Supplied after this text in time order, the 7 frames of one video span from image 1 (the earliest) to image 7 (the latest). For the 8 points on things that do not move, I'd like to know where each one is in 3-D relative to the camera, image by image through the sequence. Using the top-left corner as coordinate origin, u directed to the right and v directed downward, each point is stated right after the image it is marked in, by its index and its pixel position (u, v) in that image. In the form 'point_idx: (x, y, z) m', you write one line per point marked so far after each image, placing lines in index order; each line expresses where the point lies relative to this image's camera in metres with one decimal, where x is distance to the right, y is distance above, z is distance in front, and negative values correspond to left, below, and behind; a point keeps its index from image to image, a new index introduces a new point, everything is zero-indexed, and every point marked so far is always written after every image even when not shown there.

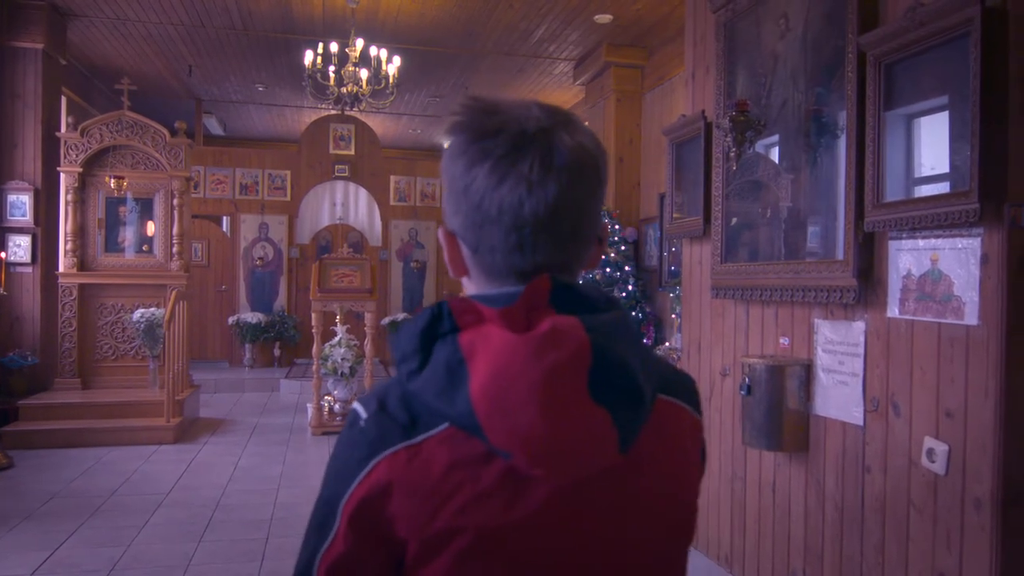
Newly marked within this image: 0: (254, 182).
0: (-3.3, +1.4, +9.9) m
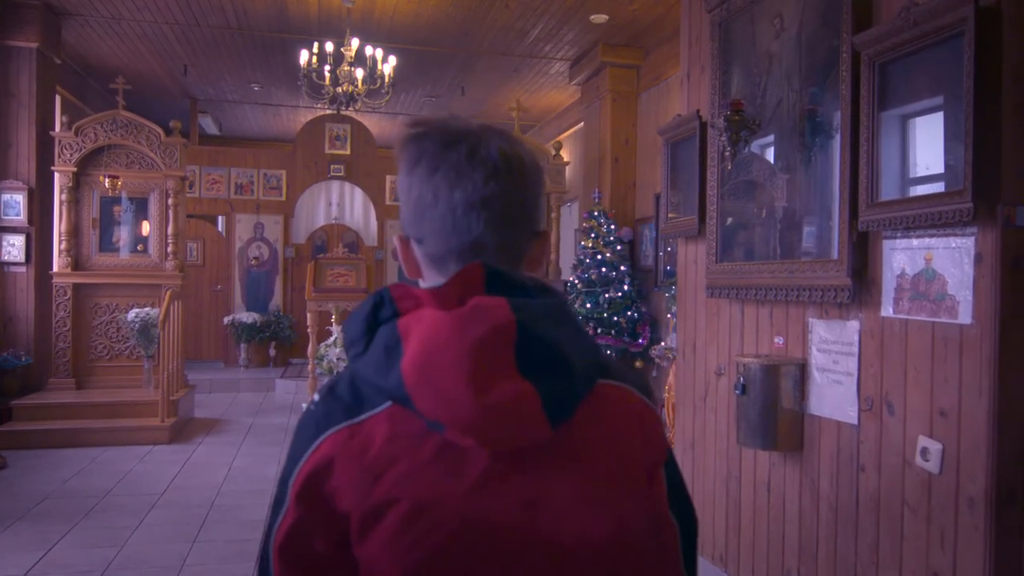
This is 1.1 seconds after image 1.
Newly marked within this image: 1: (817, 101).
0: (-3.4, +1.4, +9.8) m
1: (+0.9, +0.6, +2.4) m
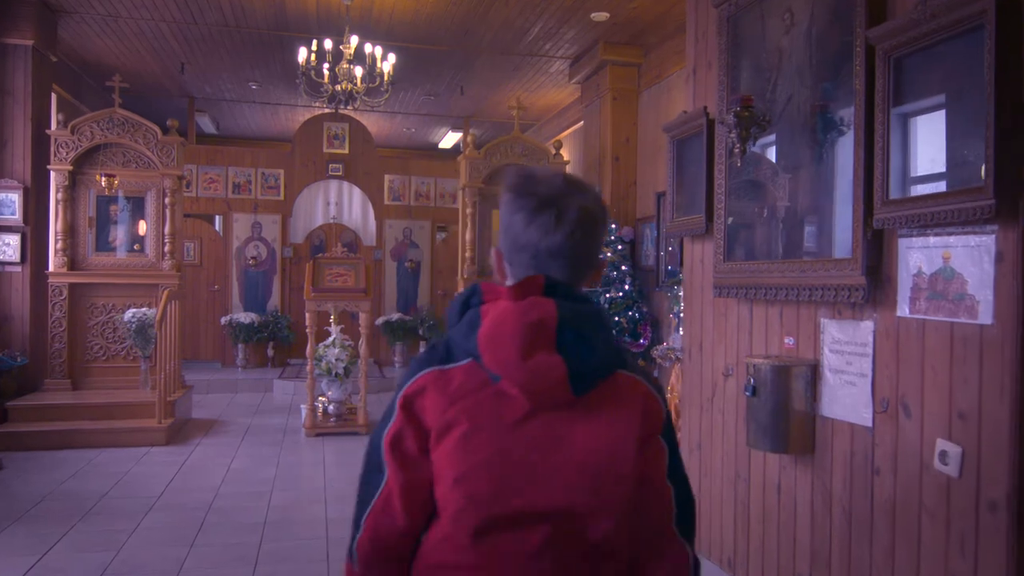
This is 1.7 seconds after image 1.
0: (-3.4, +1.4, +9.8) m
1: (+1.0, +0.6, +2.3) m
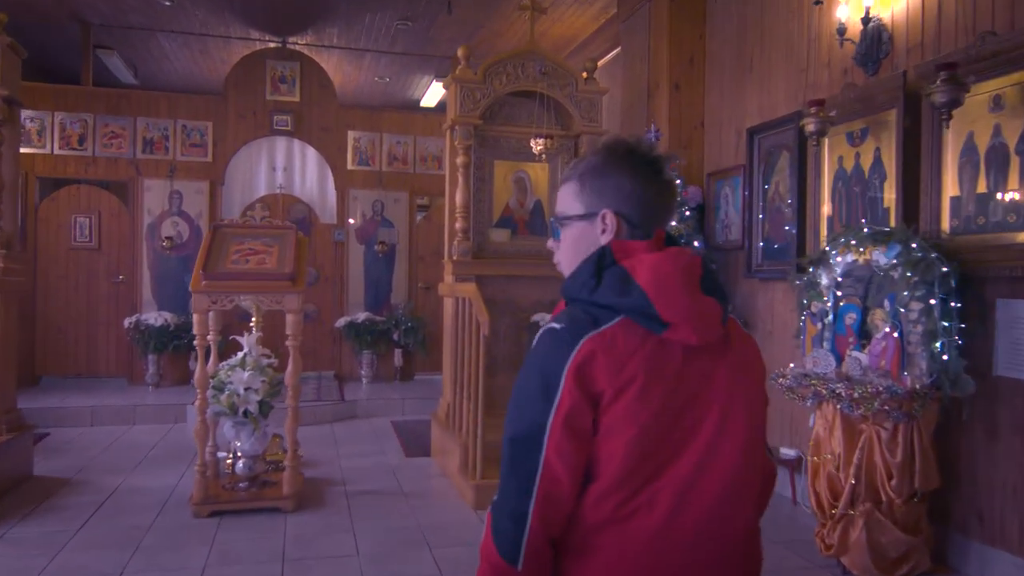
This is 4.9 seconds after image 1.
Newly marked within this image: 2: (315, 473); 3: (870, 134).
0: (-3.3, +1.4, +7.3) m
1: (+1.1, +0.6, 0.0) m
2: (-1.2, -1.1, +4.5) m
3: (+1.6, +0.7, +3.5) m
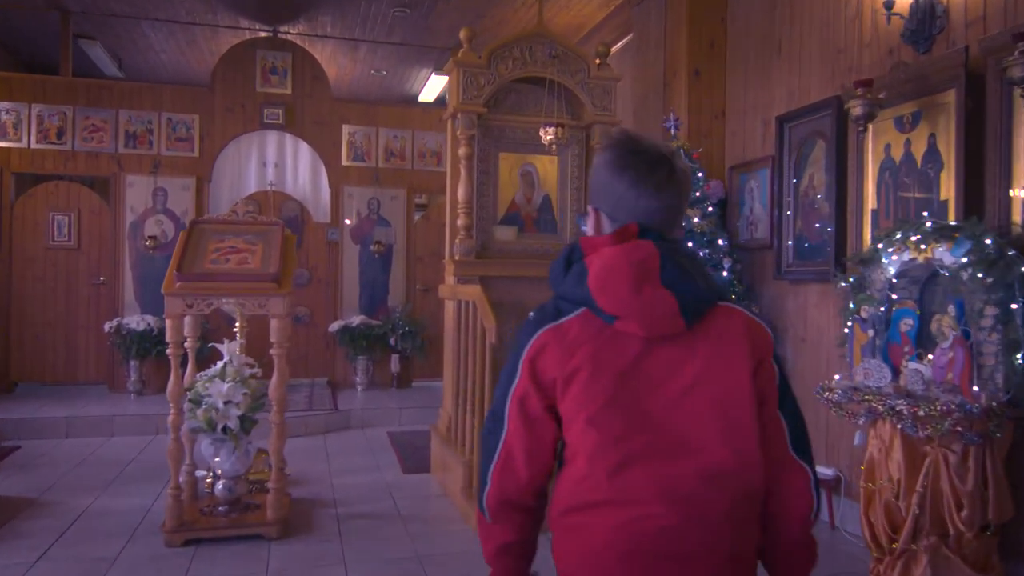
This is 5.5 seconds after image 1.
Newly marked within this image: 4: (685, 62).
0: (-3.3, +1.4, +7.0) m
1: (+1.2, +0.6, -0.4) m
2: (-1.1, -1.1, +4.1) m
3: (+1.7, +0.7, +3.1) m
4: (+1.1, +1.4, +4.7) m
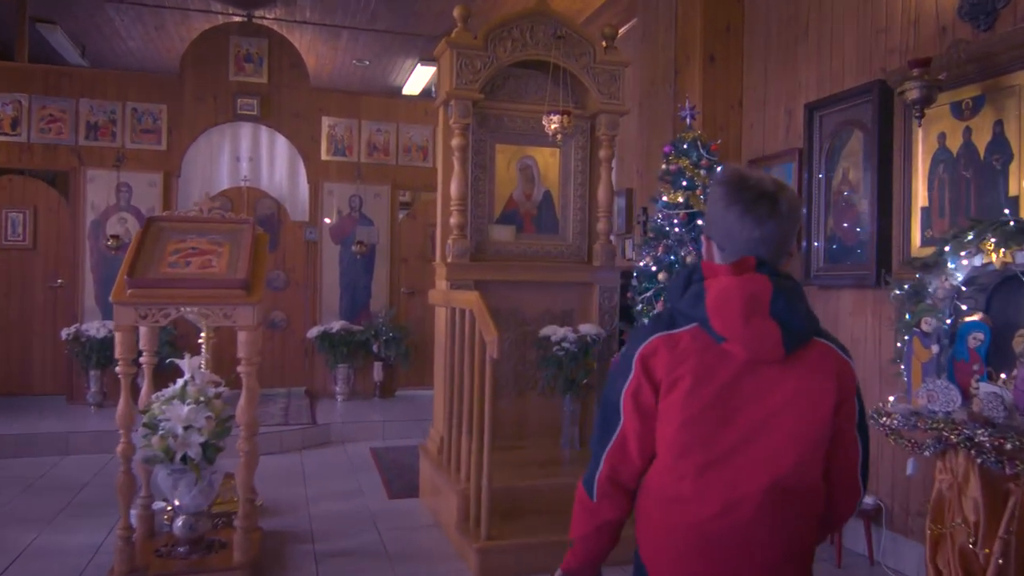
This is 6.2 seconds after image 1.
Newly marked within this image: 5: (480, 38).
0: (-3.4, +1.4, +6.4) m
1: (+1.3, +0.6, -0.8) m
2: (-1.1, -1.1, +3.7) m
3: (+1.7, +0.7, +2.8) m
4: (+1.0, +1.3, +4.3) m
5: (-0.2, +1.3, +3.9) m
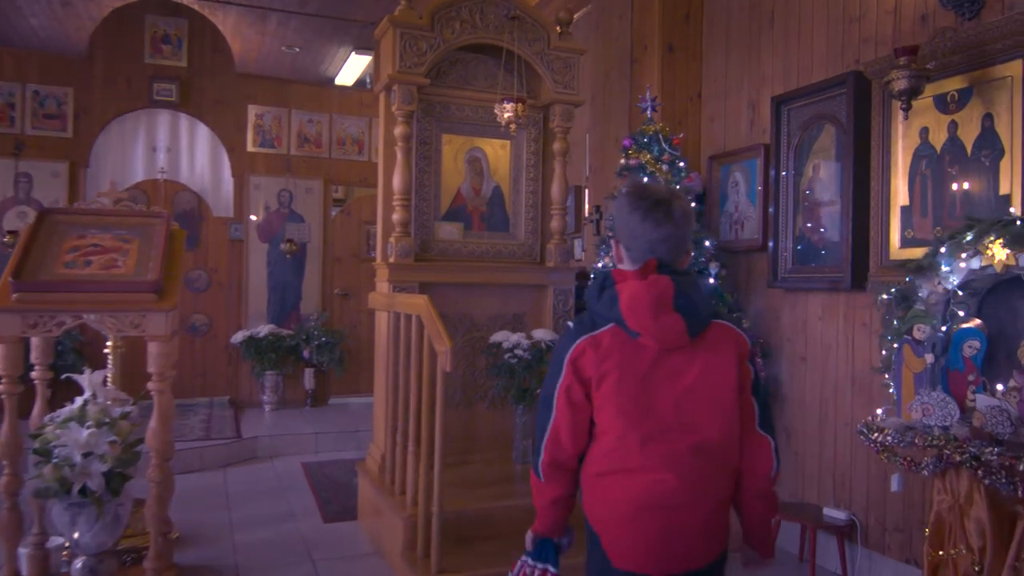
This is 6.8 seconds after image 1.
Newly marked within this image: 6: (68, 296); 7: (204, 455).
0: (-3.8, +1.4, +5.8) m
1: (+1.5, +0.6, -1.0) m
2: (-1.3, -1.1, +3.3) m
3: (+1.6, +0.6, +2.6) m
4: (+0.8, +1.3, +4.1) m
5: (-0.4, +1.3, +3.6) m
6: (-1.5, 0.0, +2.6) m
7: (-1.9, -1.0, +4.8) m
